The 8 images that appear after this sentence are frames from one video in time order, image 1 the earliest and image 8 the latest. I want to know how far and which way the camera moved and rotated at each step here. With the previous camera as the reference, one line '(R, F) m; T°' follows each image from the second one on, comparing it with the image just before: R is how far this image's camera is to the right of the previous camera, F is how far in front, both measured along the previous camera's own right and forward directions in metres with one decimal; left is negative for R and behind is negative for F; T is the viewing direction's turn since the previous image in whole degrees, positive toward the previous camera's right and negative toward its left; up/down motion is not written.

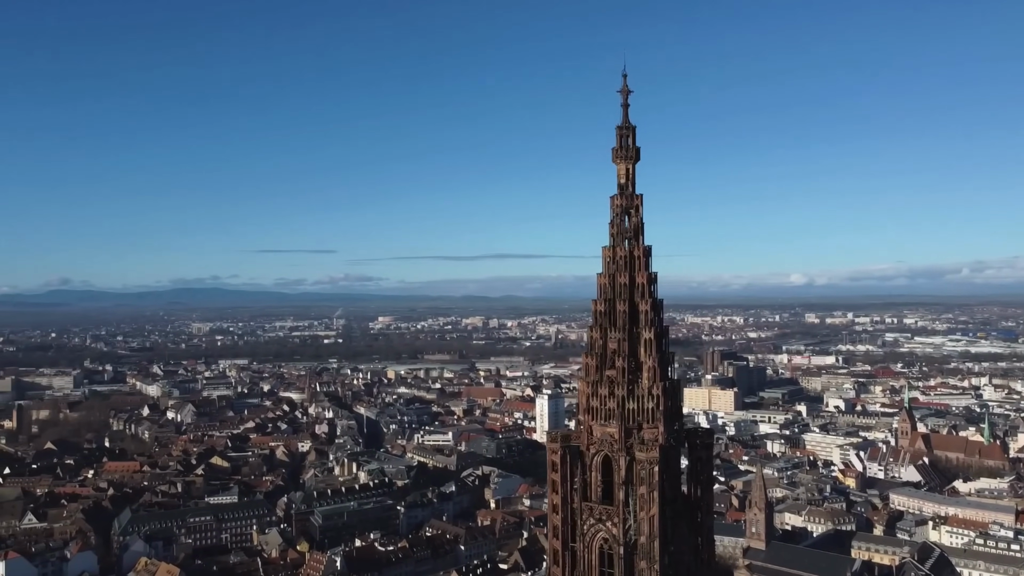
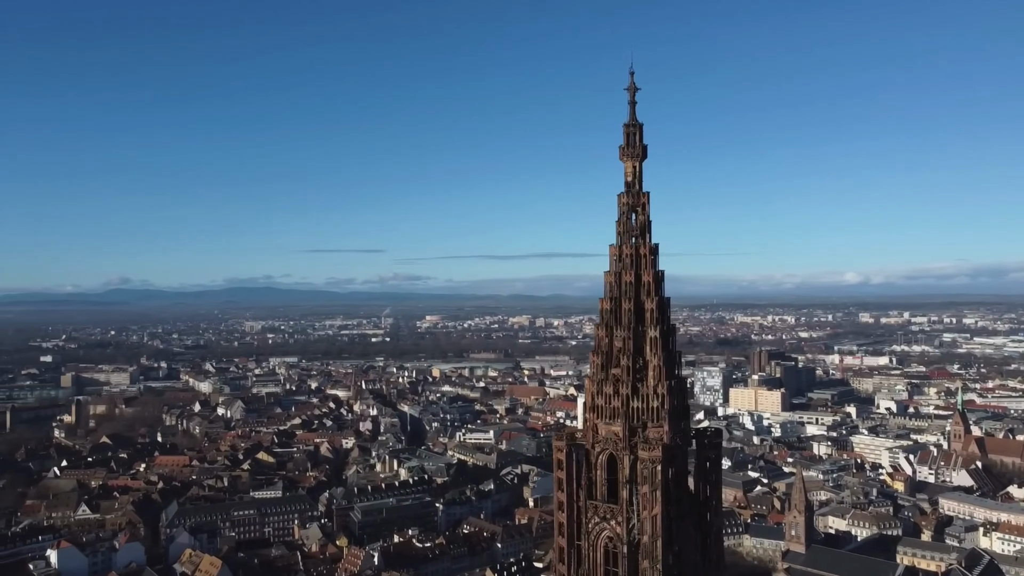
(+0.7, 0.0) m; -3°
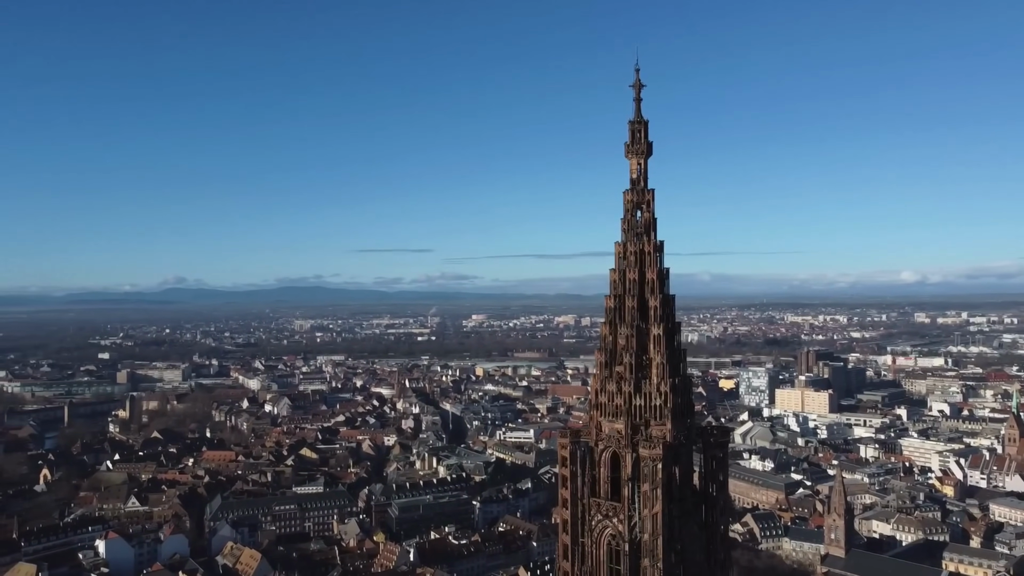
(+0.7, 0.0) m; -3°
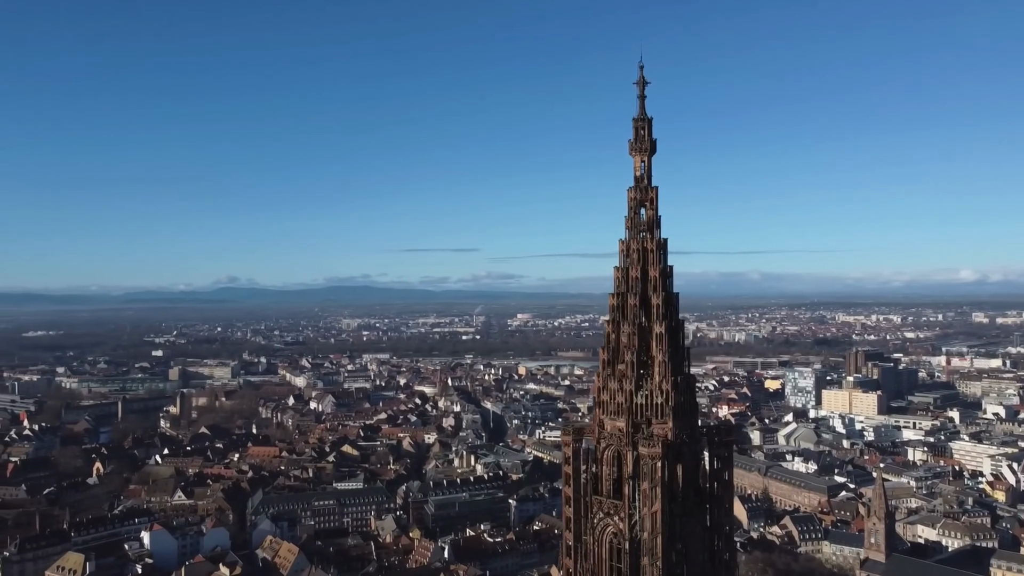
(+0.7, -0.1) m; -3°
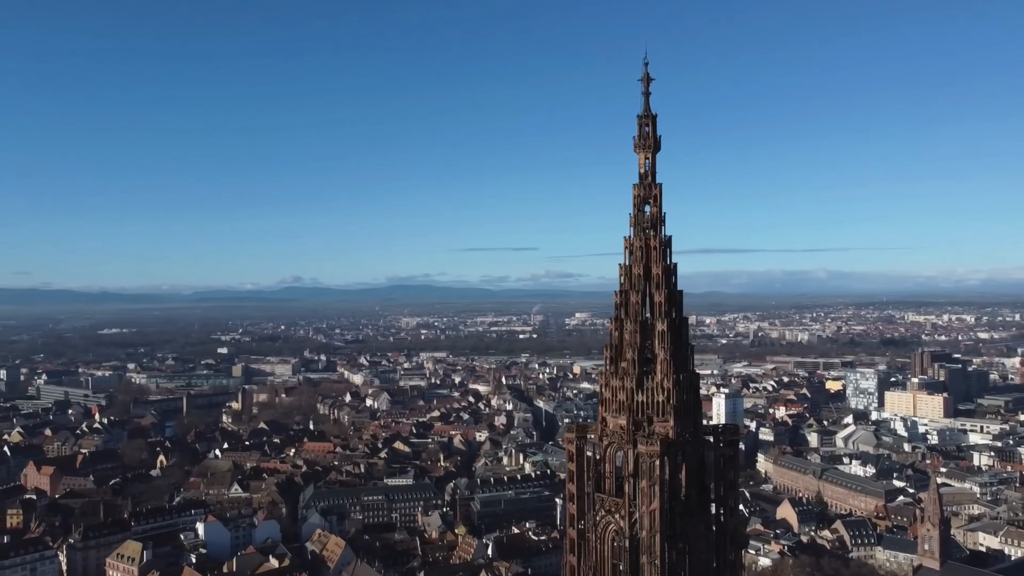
(+0.9, -0.1) m; -4°
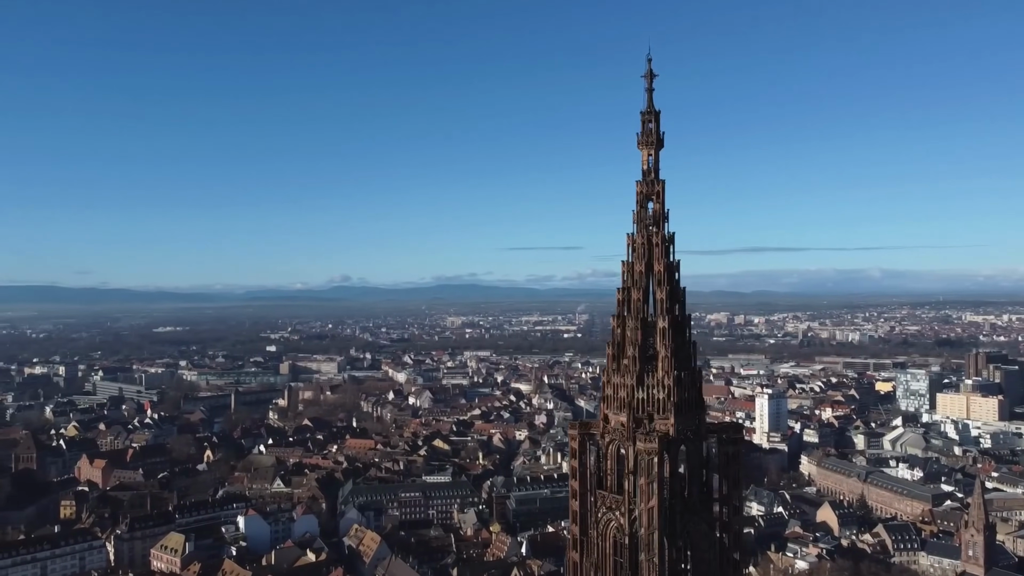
(+0.7, -0.1) m; -3°
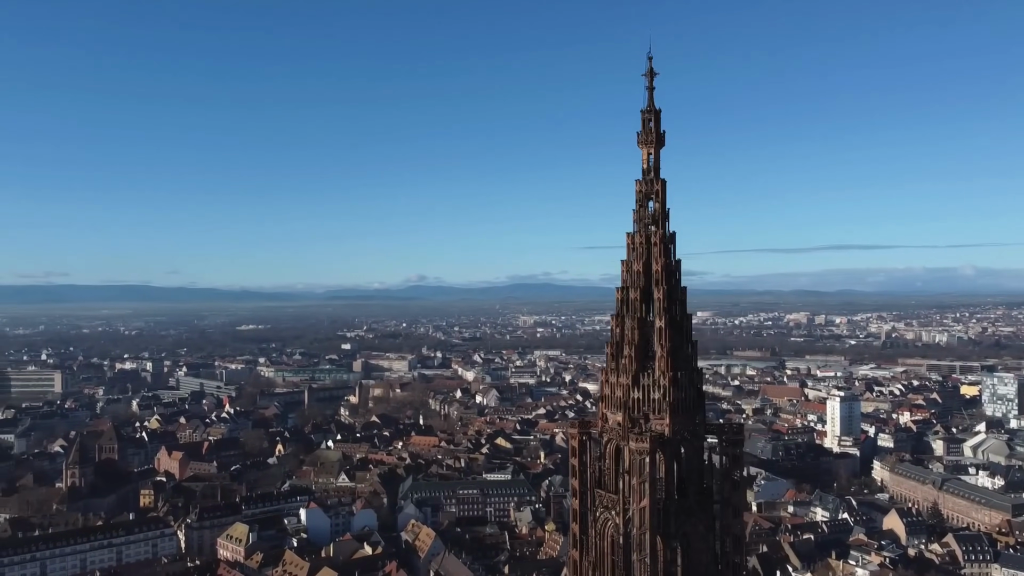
(+1.2, -0.1) m; -5°
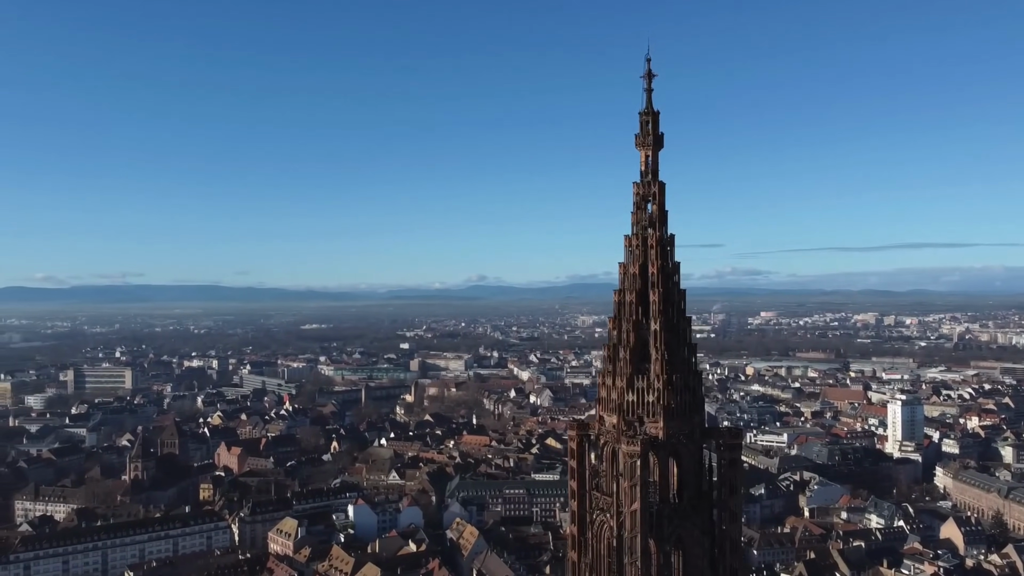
(+1.0, -0.1) m; -4°
